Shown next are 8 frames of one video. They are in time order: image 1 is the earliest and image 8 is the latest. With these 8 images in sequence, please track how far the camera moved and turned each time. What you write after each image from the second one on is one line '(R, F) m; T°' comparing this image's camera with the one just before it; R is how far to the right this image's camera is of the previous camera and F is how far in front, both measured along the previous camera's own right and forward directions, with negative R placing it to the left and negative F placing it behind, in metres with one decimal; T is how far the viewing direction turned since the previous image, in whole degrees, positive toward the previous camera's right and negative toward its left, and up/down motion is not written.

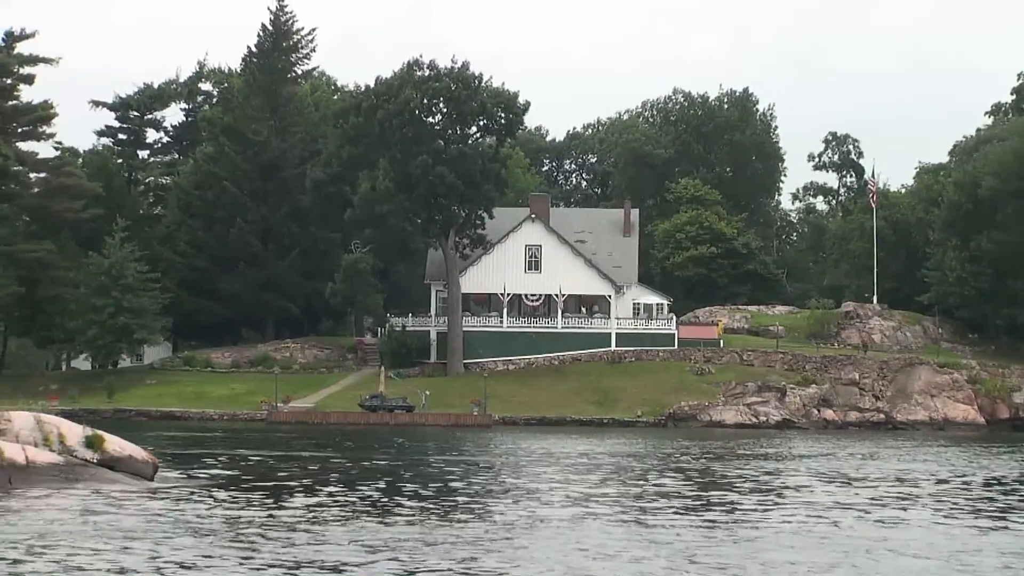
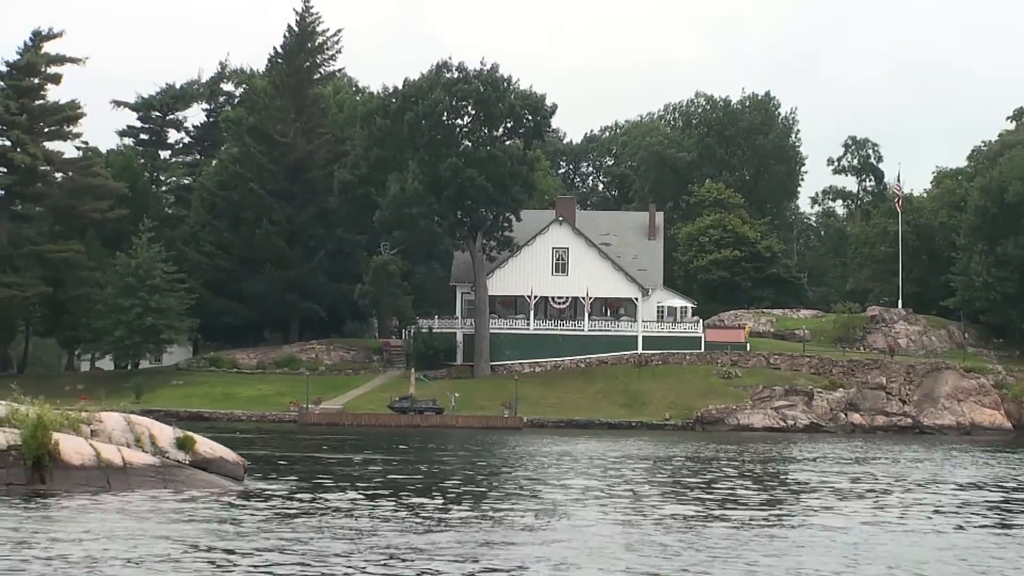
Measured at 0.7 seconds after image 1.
(-1.0, 0.0) m; 0°
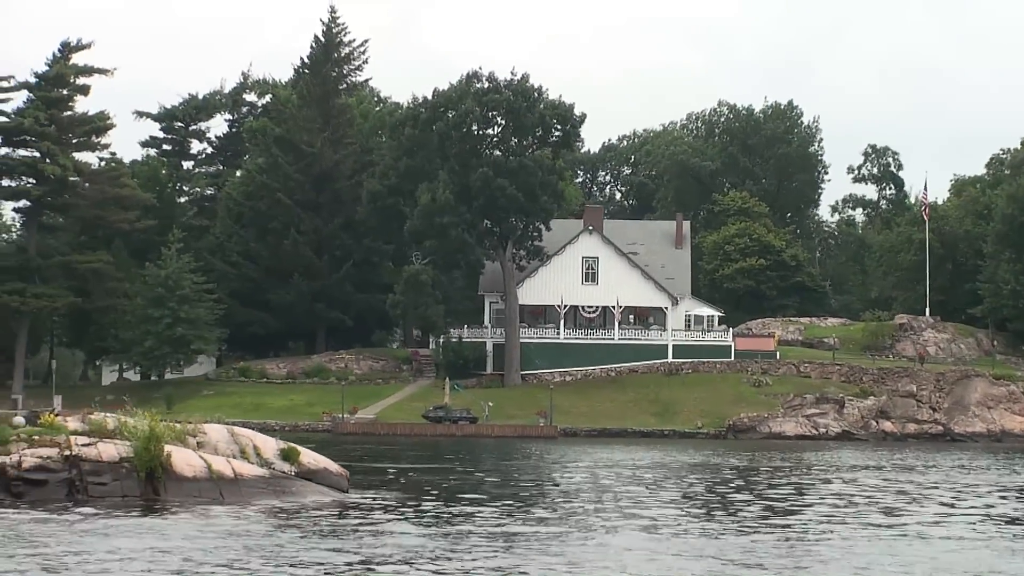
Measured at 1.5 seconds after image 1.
(-1.2, -0.1) m; 0°
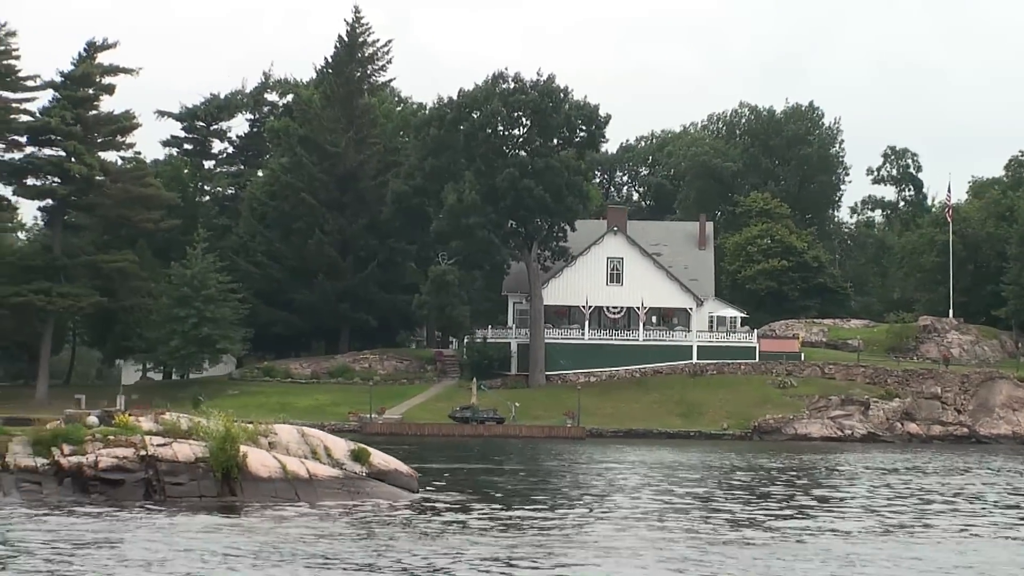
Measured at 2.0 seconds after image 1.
(-0.7, 0.0) m; 0°
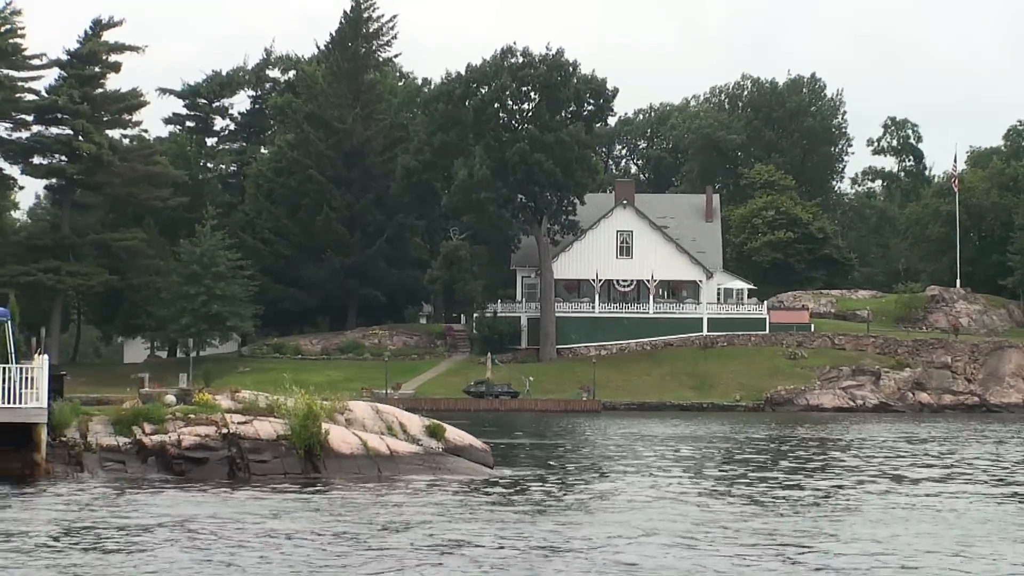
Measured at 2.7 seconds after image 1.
(-1.0, -0.1) m; 0°
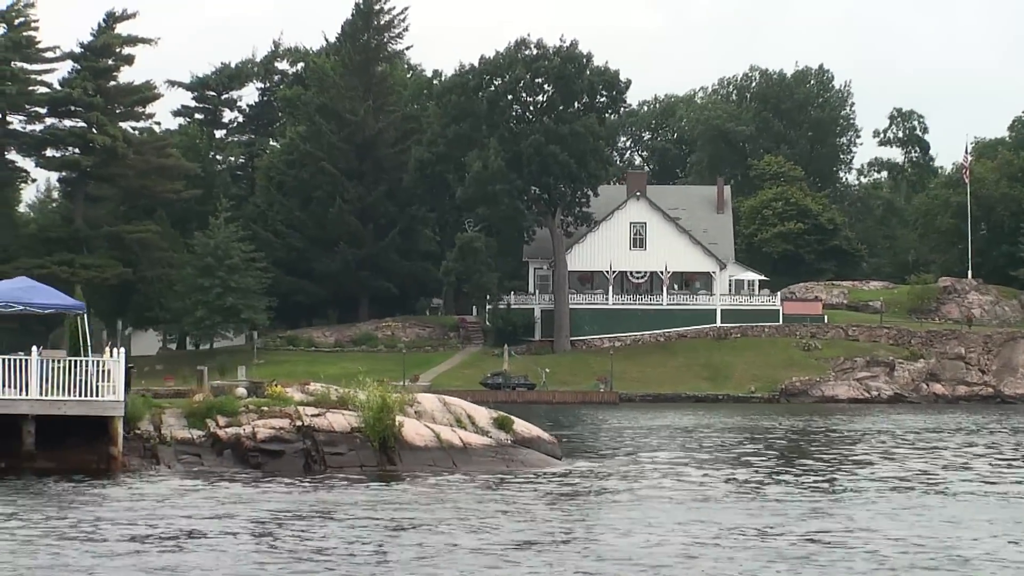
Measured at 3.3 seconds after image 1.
(-0.9, -0.1) m; 0°
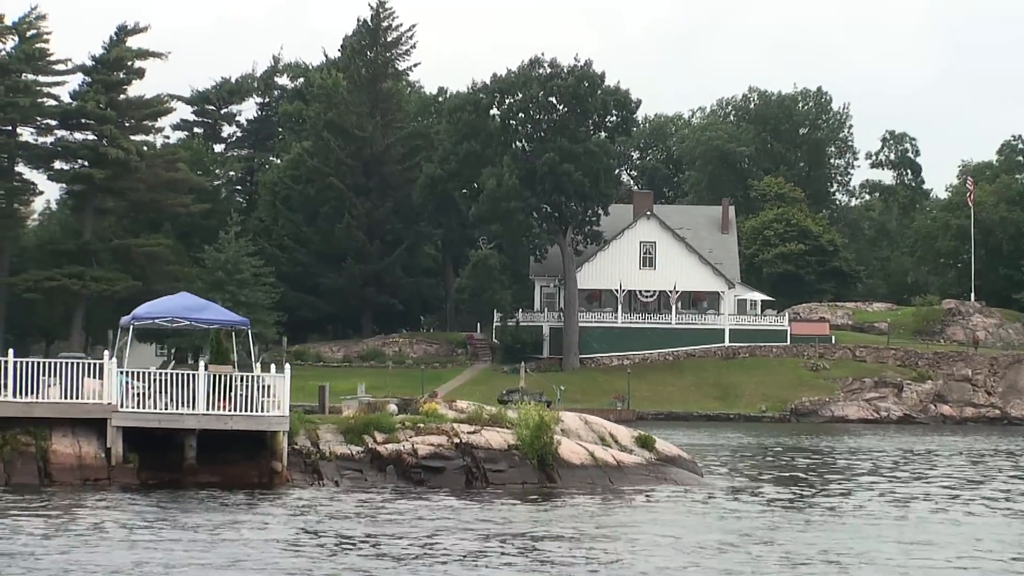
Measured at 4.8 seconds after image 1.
(-2.2, -0.2) m; +1°
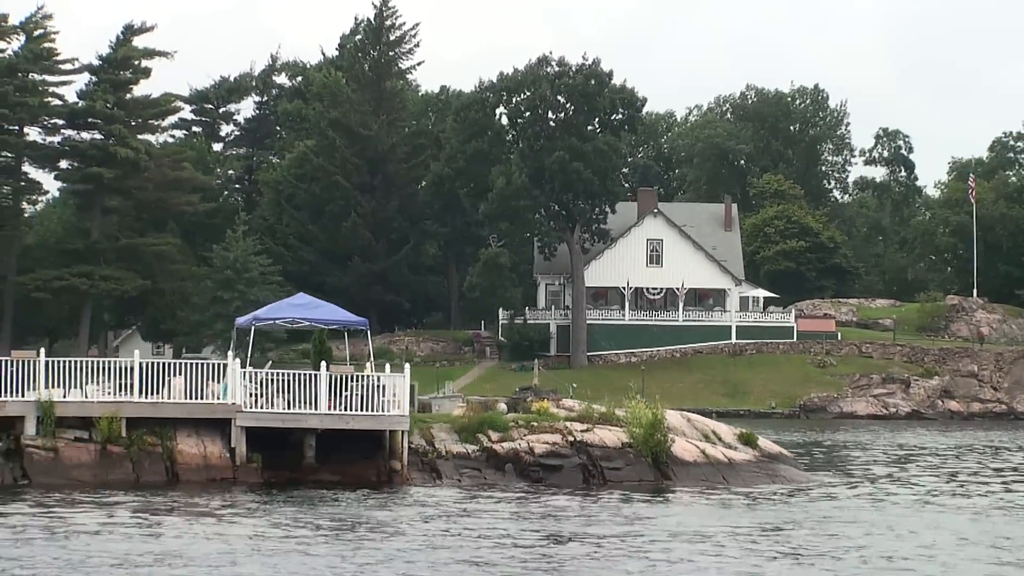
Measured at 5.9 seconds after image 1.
(-1.6, -0.1) m; +1°
